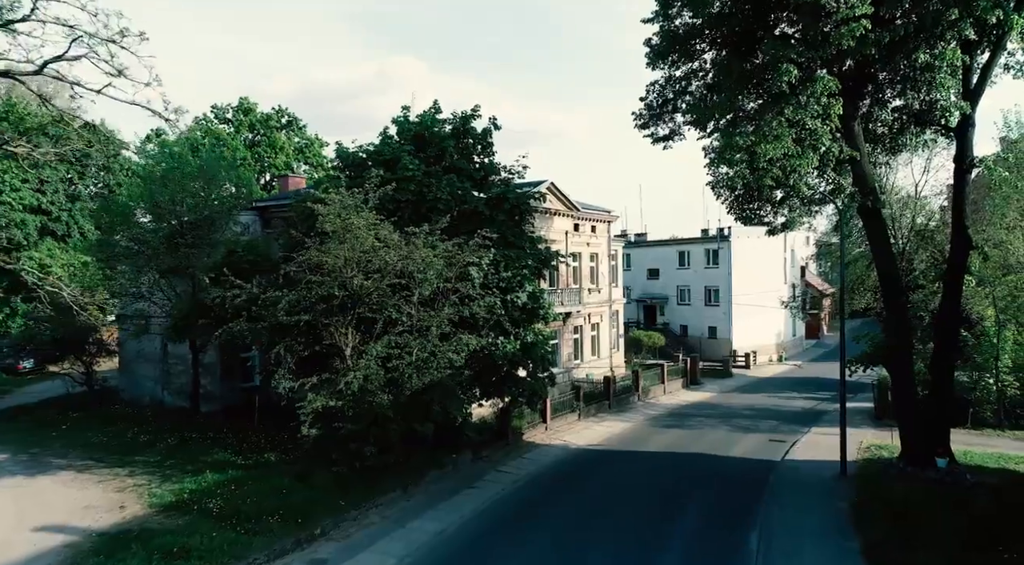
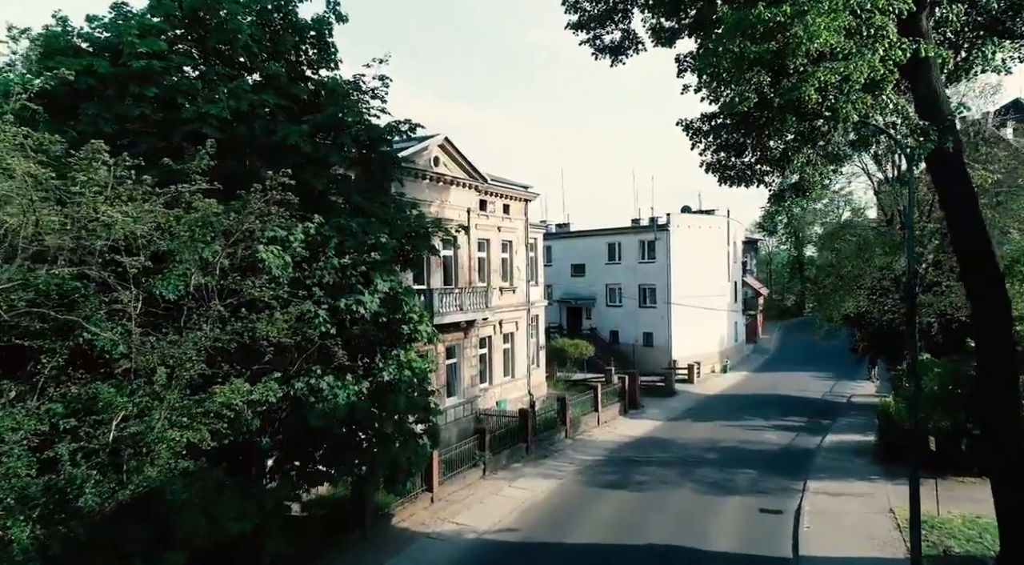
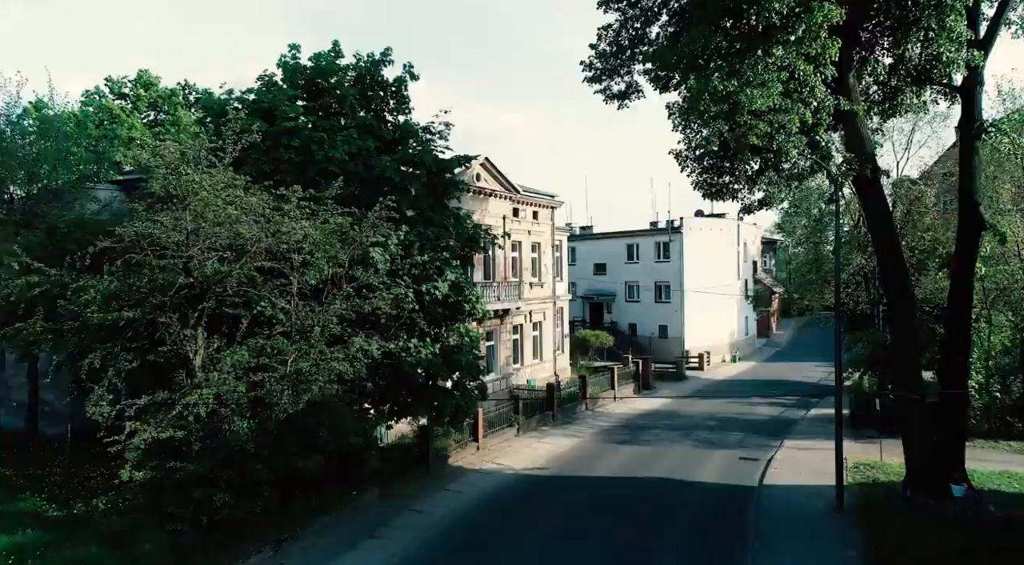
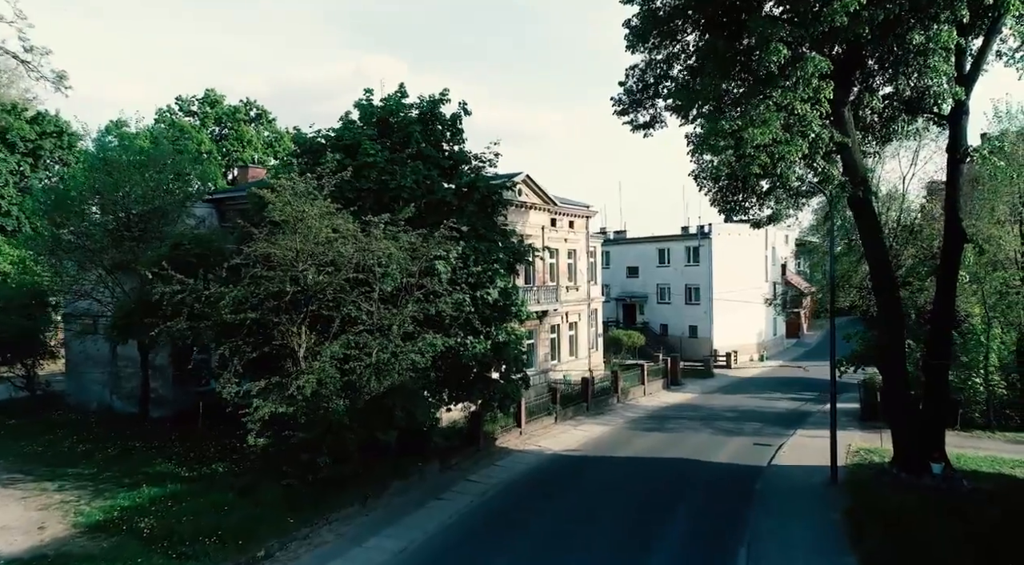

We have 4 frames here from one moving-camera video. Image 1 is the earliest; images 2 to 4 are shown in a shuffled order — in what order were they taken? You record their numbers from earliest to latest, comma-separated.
4, 3, 2
